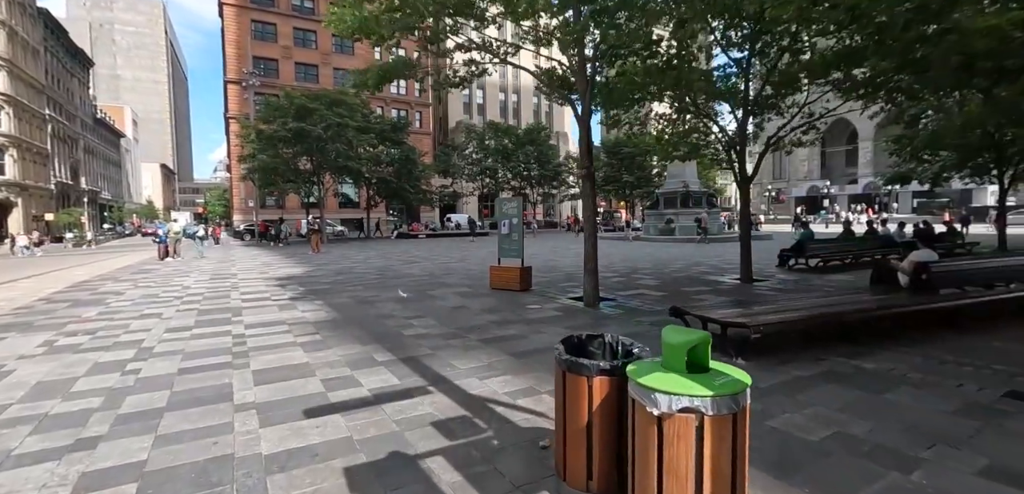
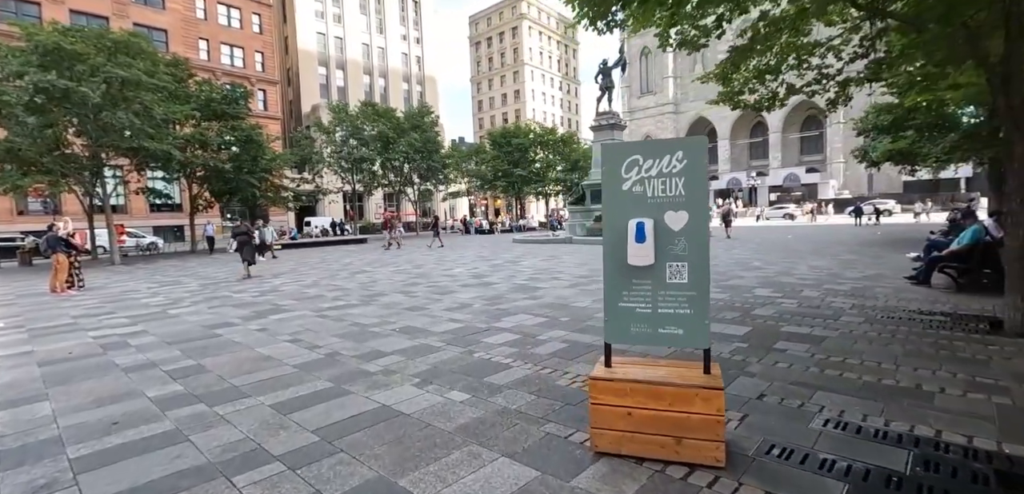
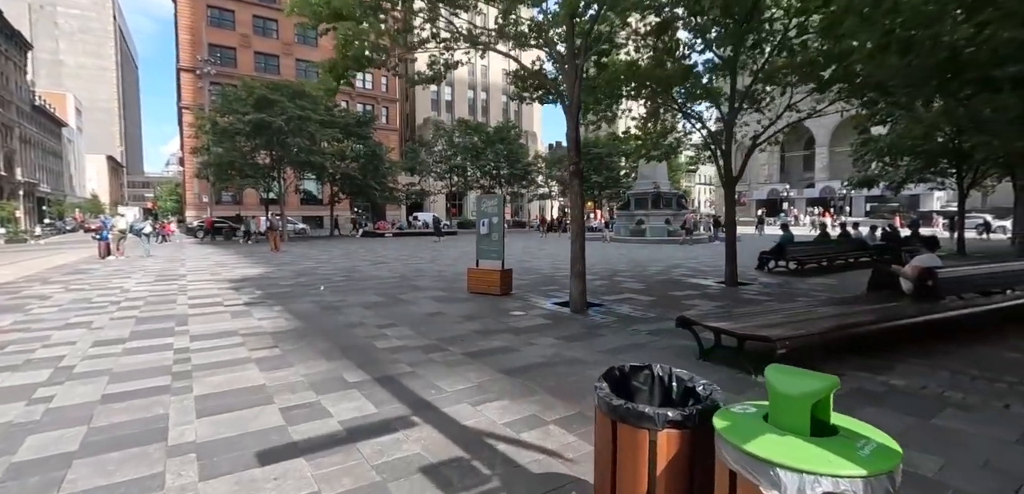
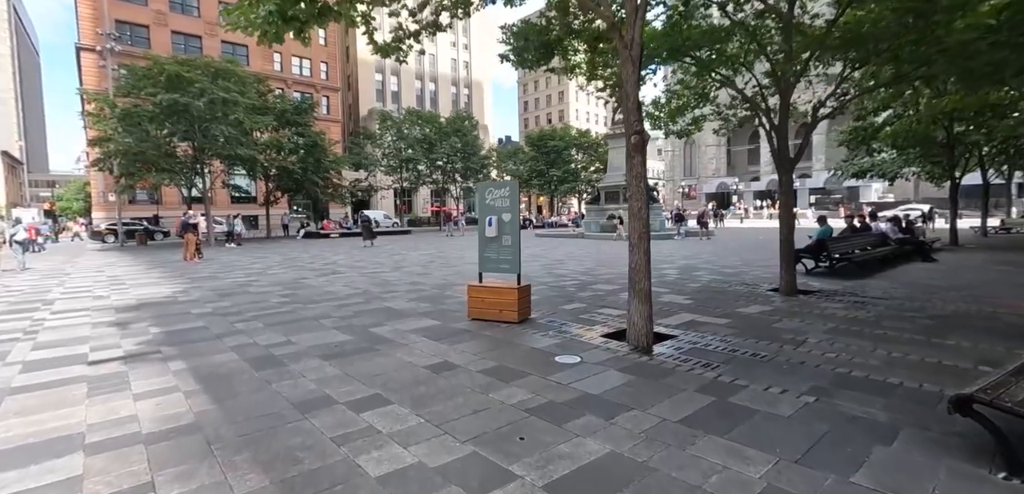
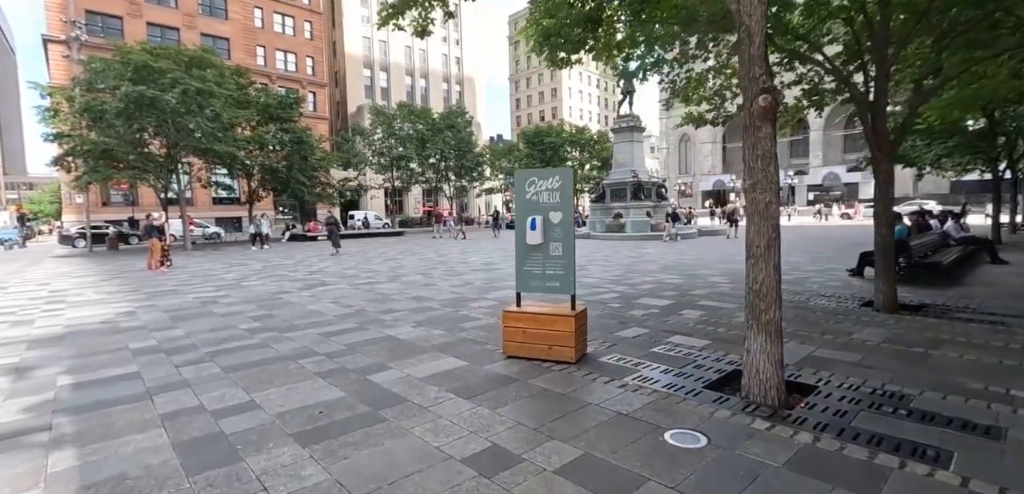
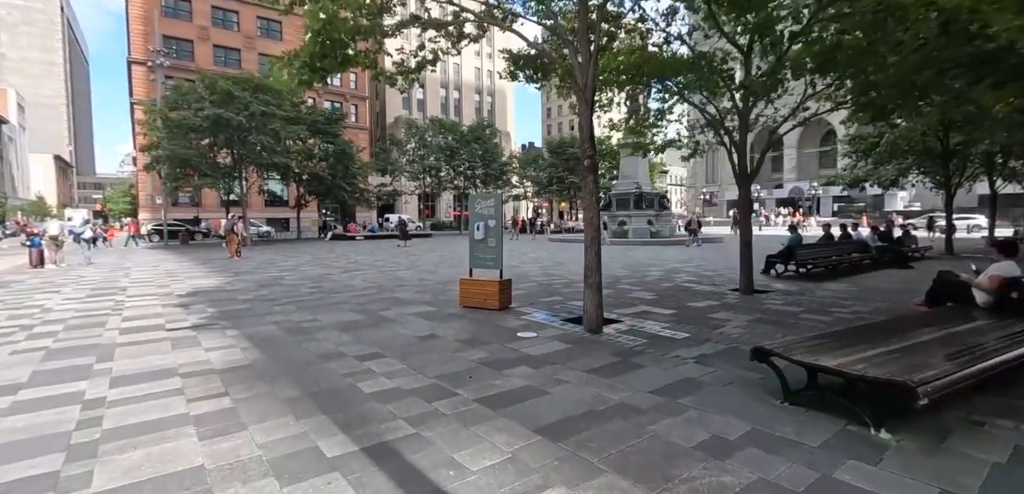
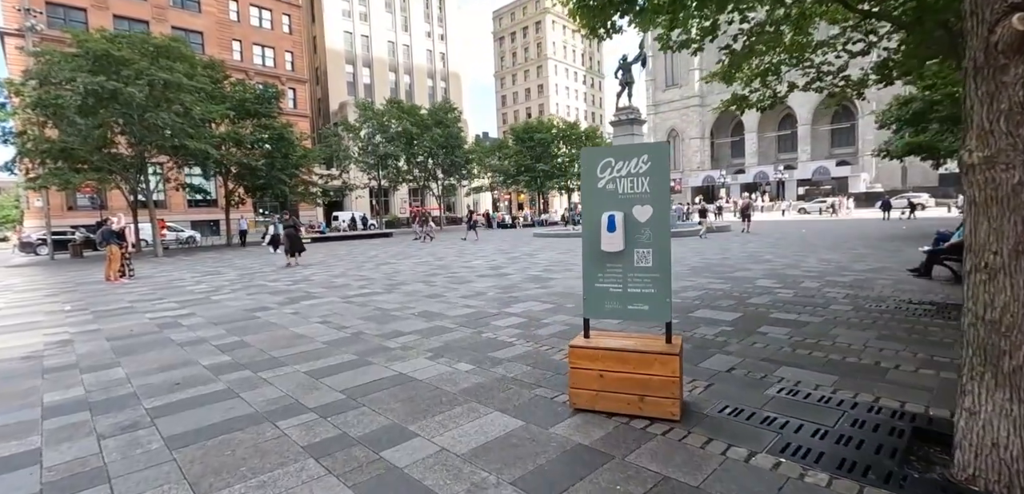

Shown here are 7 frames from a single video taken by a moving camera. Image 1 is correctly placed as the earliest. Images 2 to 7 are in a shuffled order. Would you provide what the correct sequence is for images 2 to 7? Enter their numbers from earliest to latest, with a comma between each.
3, 6, 4, 5, 7, 2
